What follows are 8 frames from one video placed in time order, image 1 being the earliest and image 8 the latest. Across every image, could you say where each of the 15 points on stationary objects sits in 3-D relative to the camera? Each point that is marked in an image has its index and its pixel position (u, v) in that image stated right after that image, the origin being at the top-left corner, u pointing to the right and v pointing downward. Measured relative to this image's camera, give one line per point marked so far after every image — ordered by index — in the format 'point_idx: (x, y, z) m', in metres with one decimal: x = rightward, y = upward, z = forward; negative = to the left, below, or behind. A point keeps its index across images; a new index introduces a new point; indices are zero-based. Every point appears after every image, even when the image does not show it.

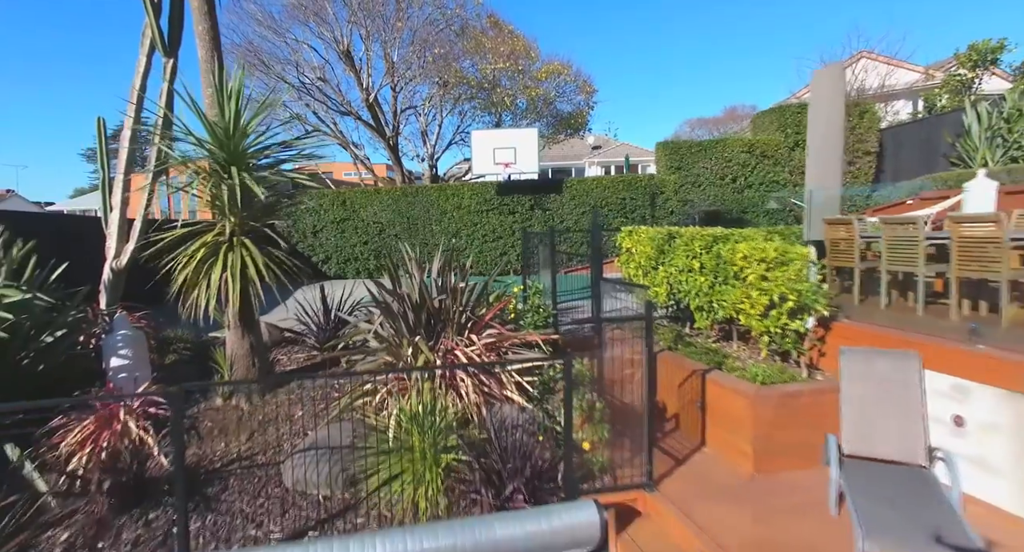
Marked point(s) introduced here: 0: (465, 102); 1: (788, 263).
0: (-1.6, +5.8, +18.2) m
1: (+2.3, +0.1, +4.5) m
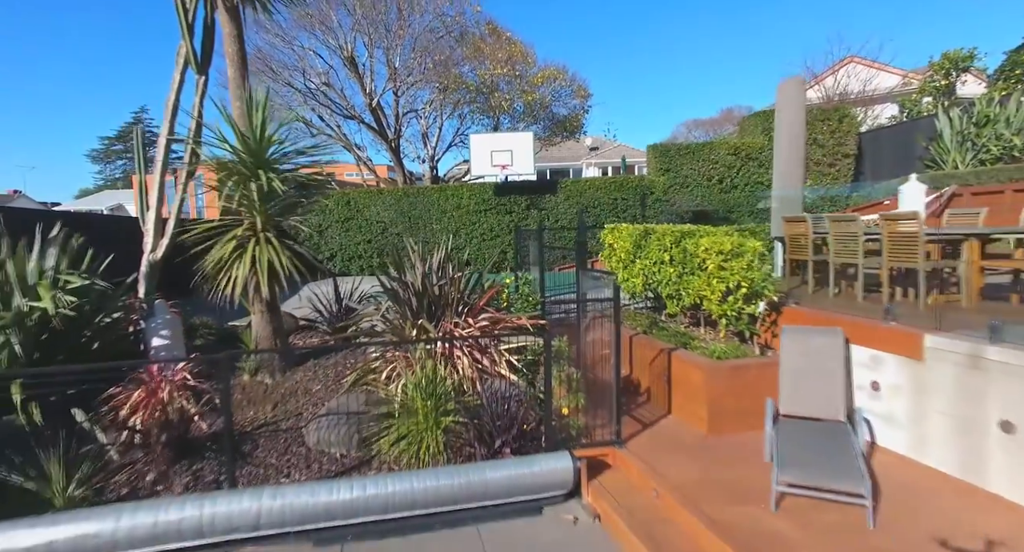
0: (-1.6, +5.9, +18.9) m
1: (+2.2, +0.2, +5.2) m
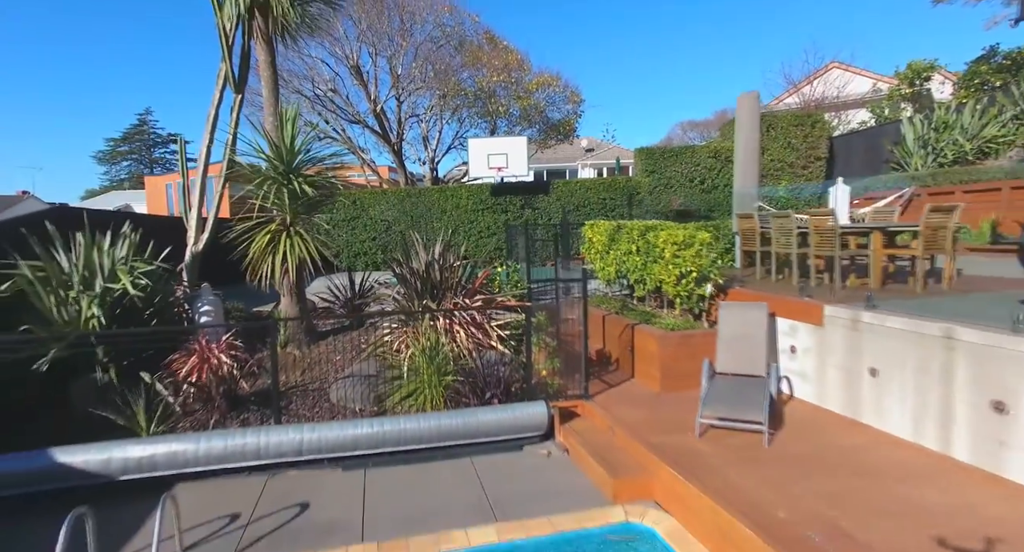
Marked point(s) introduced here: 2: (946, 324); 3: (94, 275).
0: (-1.8, +6.0, +20.0) m
1: (+2.1, +0.4, +6.3) m
2: (+3.2, -0.3, +4.0) m
3: (-4.3, 0.0, +5.5) m
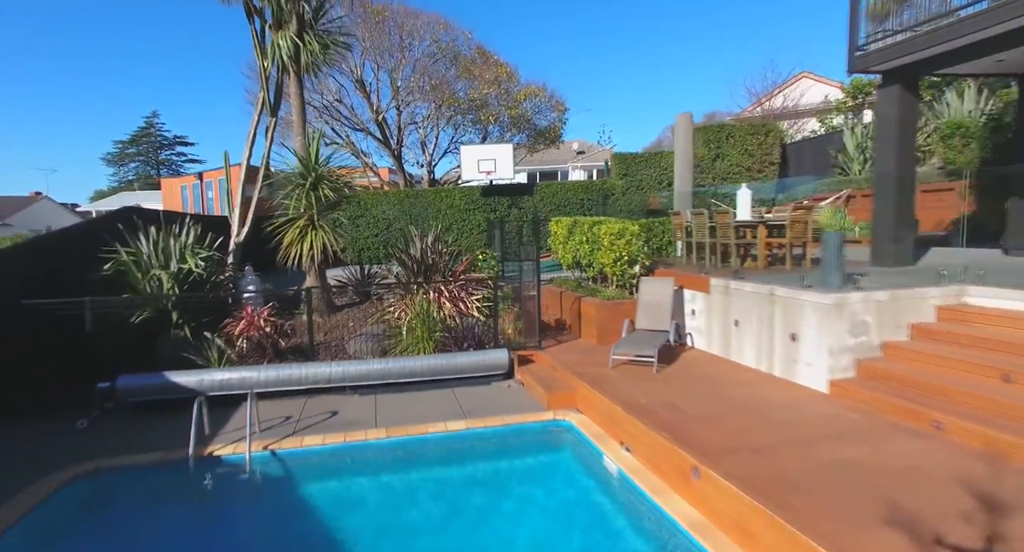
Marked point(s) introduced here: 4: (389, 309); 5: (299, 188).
0: (-2.2, +6.3, +21.9) m
1: (+1.7, +0.6, +8.2) m
2: (+2.8, -0.1, +5.9) m
3: (-4.7, +0.2, +7.4) m
4: (-1.8, -0.5, +8.1) m
5: (-3.4, +1.4, +8.8) m
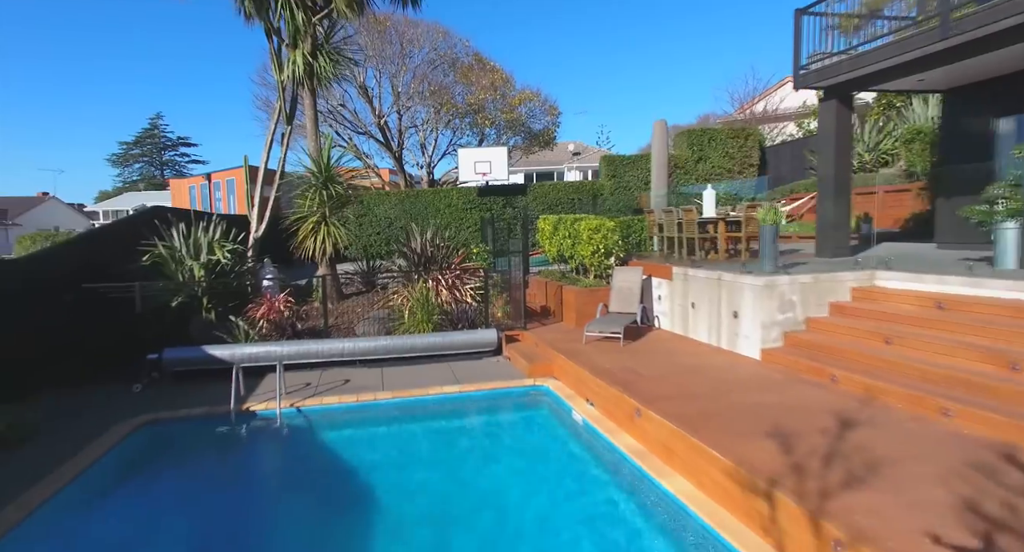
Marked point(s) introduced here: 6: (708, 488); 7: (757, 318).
0: (-2.4, +6.4, +22.9) m
1: (+1.5, +0.8, +9.2) m
2: (+2.6, +0.1, +7.0) m
3: (-4.9, +0.4, +8.4) m
4: (-2.0, -0.3, +9.2) m
5: (-3.6, +1.5, +9.8) m
6: (+1.4, -1.5, +3.8) m
7: (+2.8, -0.5, +6.2) m
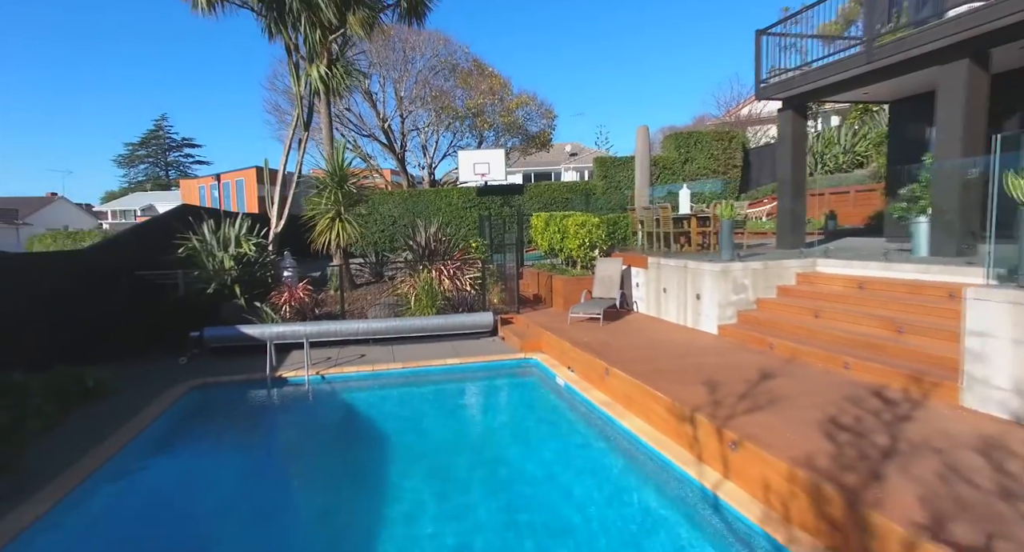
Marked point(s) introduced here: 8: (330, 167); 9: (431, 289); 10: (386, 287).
0: (-2.5, +6.6, +24.0) m
1: (+1.4, +0.9, +10.3) m
2: (+2.5, +0.2, +8.0) m
3: (-4.9, +0.5, +9.5) m
4: (-2.1, -0.2, +10.2) m
5: (-3.7, +1.7, +10.9) m
6: (+1.3, -1.3, +4.9) m
7: (+2.7, -0.3, +7.3) m
8: (-3.6, +2.1, +10.8) m
9: (-1.4, -0.2, +9.7) m
10: (-2.4, -0.2, +10.6) m
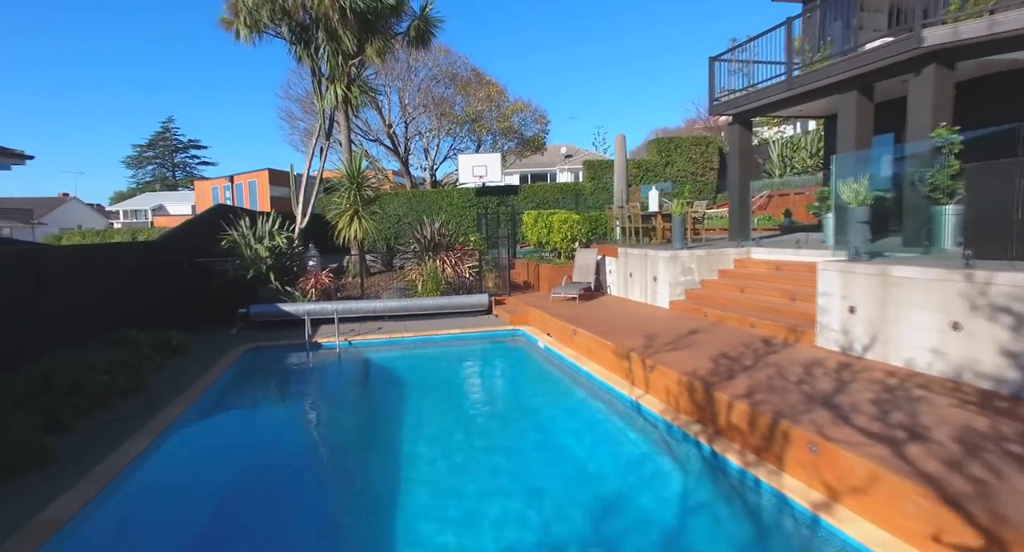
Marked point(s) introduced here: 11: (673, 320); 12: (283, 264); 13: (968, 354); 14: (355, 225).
0: (-2.7, +6.8, +25.7) m
1: (+1.3, +1.2, +12.0) m
2: (+2.4, +0.5, +9.7) m
3: (-5.1, +0.8, +11.2) m
4: (-2.2, +0.1, +11.9) m
5: (-3.8, +1.9, +12.6) m
6: (+1.1, -1.1, +6.6) m
7: (+2.6, -0.1, +9.0) m
8: (-3.8, +2.4, +12.5) m
9: (-1.6, 0.0, +11.4) m
10: (-2.6, 0.0, +12.3) m
11: (+2.3, -0.6, +7.9) m
12: (-4.6, +0.2, +11.0) m
13: (+3.4, -0.6, +4.1) m
14: (-3.6, +1.1, +12.5) m
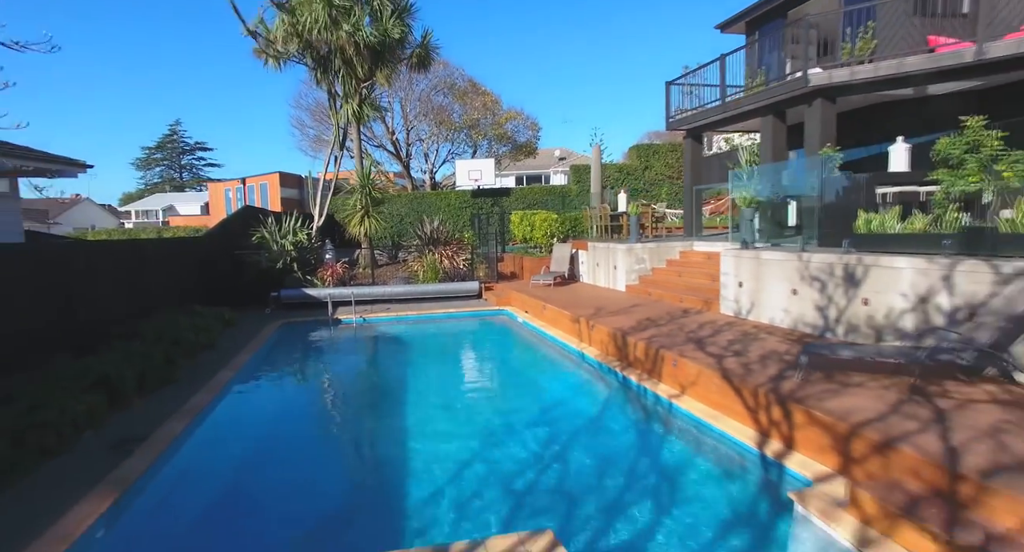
0: (-3.0, +7.0, +27.5) m
1: (+1.0, +1.4, +13.9) m
2: (+2.1, +0.7, +11.6) m
3: (-5.4, +1.0, +13.1) m
4: (-2.5, +0.3, +13.8) m
5: (-4.1, +2.2, +14.5) m
6: (+0.9, -0.8, +8.5) m
7: (+2.3, +0.1, +10.9) m
8: (-4.0, +2.6, +14.4) m
9: (-1.9, +0.2, +13.3) m
10: (-2.9, +0.2, +14.2) m
11: (+2.1, -0.4, +9.8) m
12: (-4.9, +0.4, +12.9) m
13: (+3.2, -0.4, +6.0) m
14: (-3.9, +1.3, +14.3) m
